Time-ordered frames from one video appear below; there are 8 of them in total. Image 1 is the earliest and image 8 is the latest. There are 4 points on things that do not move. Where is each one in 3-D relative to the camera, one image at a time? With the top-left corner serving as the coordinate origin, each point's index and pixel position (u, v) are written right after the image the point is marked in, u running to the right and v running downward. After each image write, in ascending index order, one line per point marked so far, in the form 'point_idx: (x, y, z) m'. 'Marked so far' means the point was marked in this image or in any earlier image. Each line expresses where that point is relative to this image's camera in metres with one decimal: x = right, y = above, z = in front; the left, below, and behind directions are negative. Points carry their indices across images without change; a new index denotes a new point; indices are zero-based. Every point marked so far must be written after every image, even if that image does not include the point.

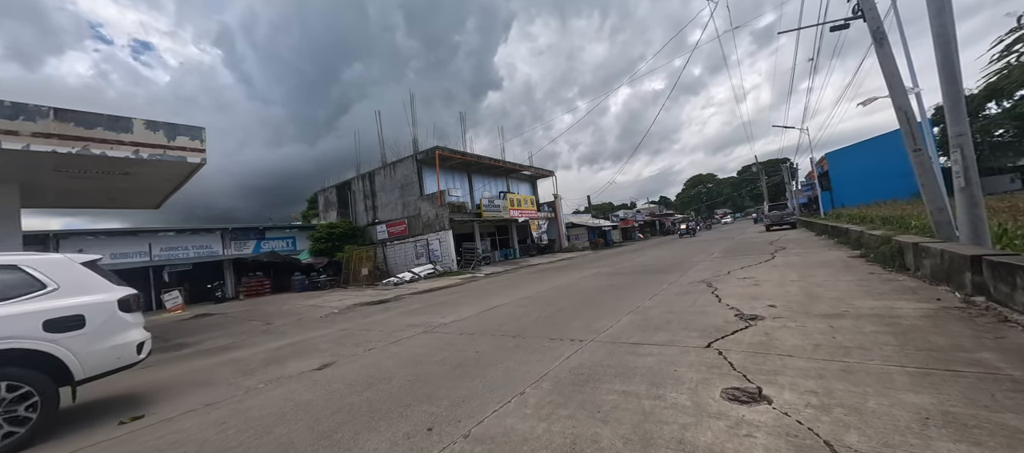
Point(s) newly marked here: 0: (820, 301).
0: (+4.5, -1.1, +5.2) m
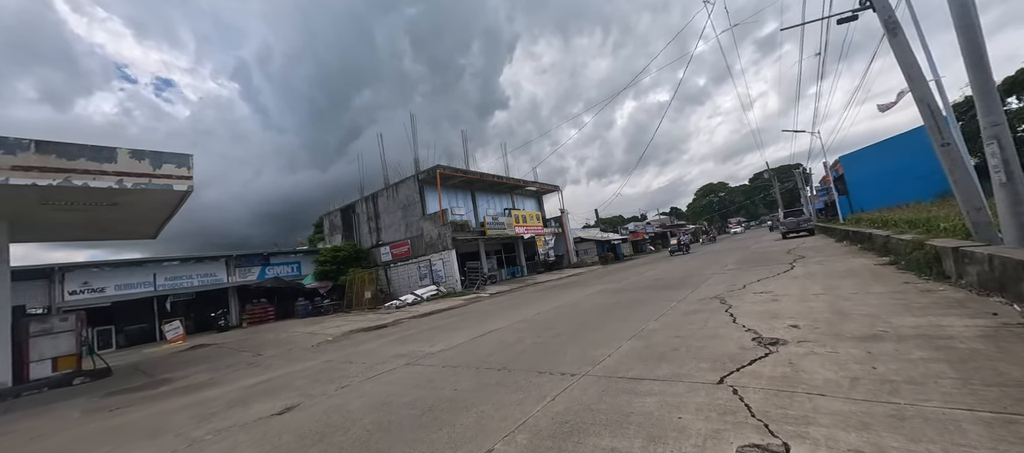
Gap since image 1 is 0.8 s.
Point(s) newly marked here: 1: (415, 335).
0: (+4.3, -1.2, +4.5) m
1: (-2.3, -2.6, +8.5) m
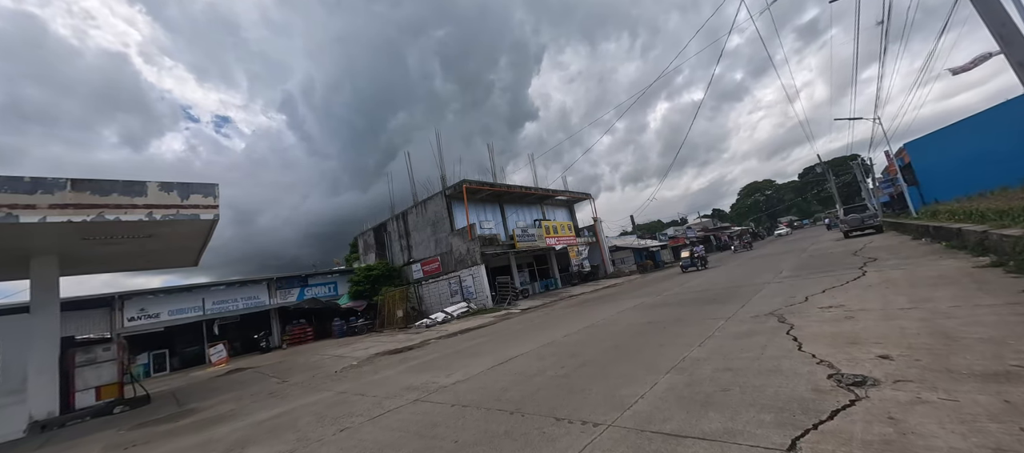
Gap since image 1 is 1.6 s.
0: (+4.4, -1.1, +3.4) m
1: (-1.8, -3.0, +8.0) m
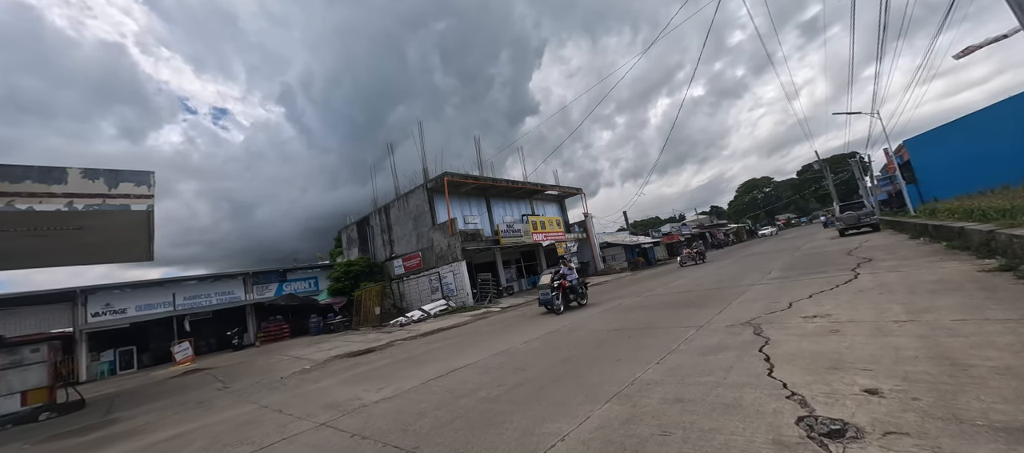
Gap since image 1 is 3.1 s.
0: (+3.5, -1.1, +2.7) m
1: (-2.7, -2.9, +7.3) m
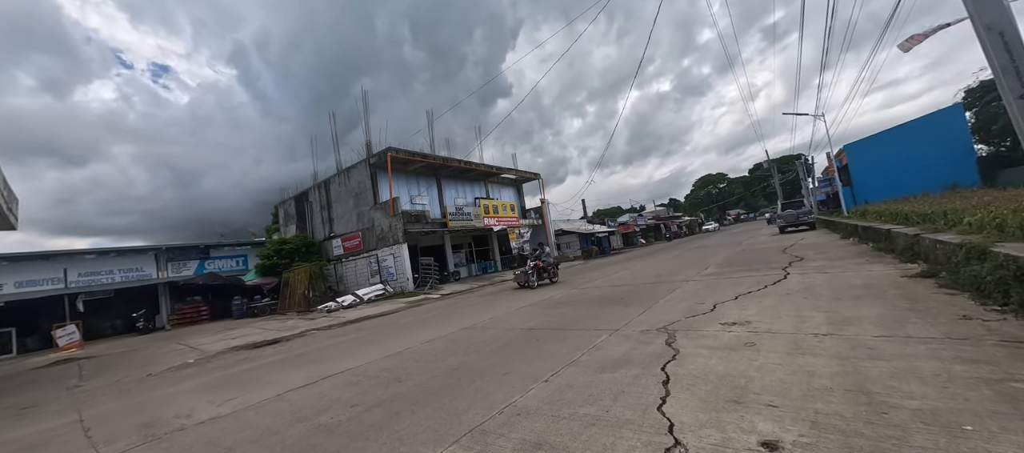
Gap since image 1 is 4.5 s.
0: (+2.2, -1.2, +2.0) m
1: (-4.4, -2.5, +6.1) m
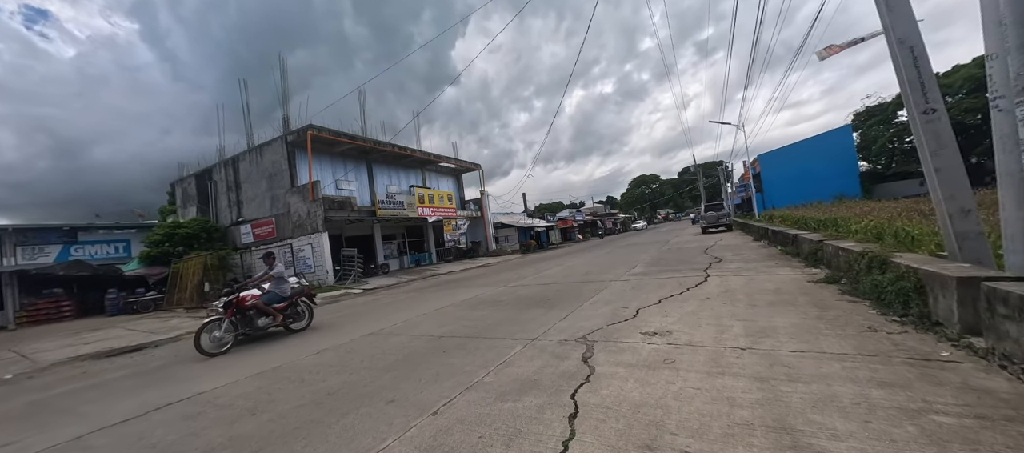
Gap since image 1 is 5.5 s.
0: (+1.5, -1.2, +1.7) m
1: (-5.8, -2.2, +4.7) m
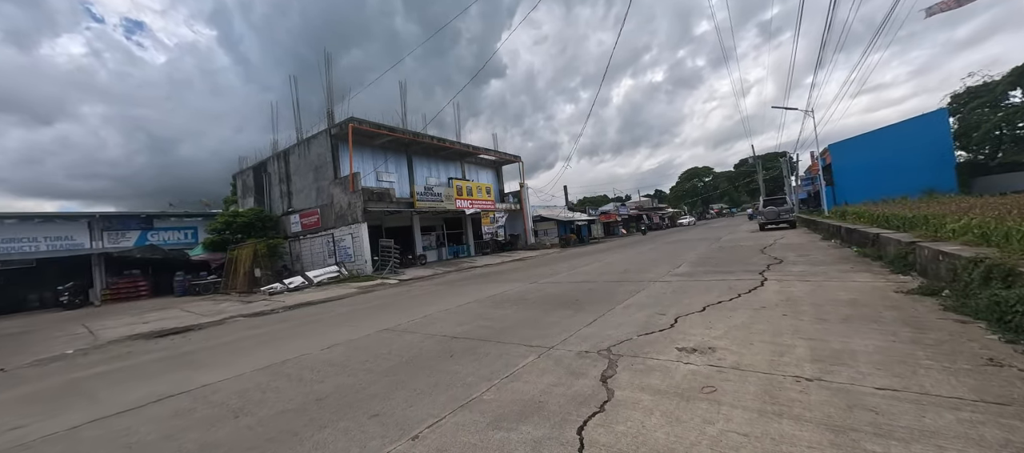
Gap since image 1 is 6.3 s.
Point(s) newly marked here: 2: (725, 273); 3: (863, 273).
0: (+1.3, -1.2, +1.0) m
1: (-5.5, -2.0, +4.9) m
2: (+4.6, -1.0, +7.7) m
3: (+6.4, -0.8, +6.4) m
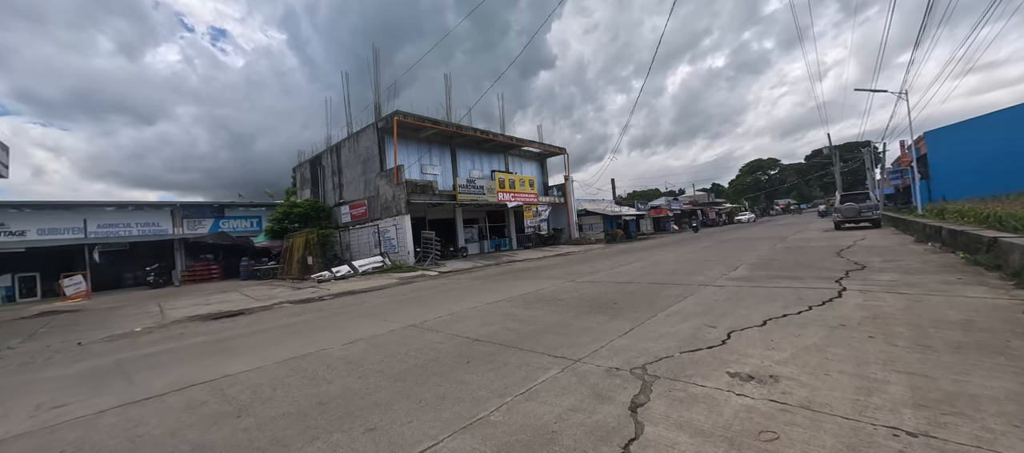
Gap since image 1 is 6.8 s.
0: (+1.1, -1.3, +0.5) m
1: (-5.2, -1.9, +5.2) m
2: (+5.3, -1.0, +6.7) m
3: (+6.8, -0.9, +5.2) m
